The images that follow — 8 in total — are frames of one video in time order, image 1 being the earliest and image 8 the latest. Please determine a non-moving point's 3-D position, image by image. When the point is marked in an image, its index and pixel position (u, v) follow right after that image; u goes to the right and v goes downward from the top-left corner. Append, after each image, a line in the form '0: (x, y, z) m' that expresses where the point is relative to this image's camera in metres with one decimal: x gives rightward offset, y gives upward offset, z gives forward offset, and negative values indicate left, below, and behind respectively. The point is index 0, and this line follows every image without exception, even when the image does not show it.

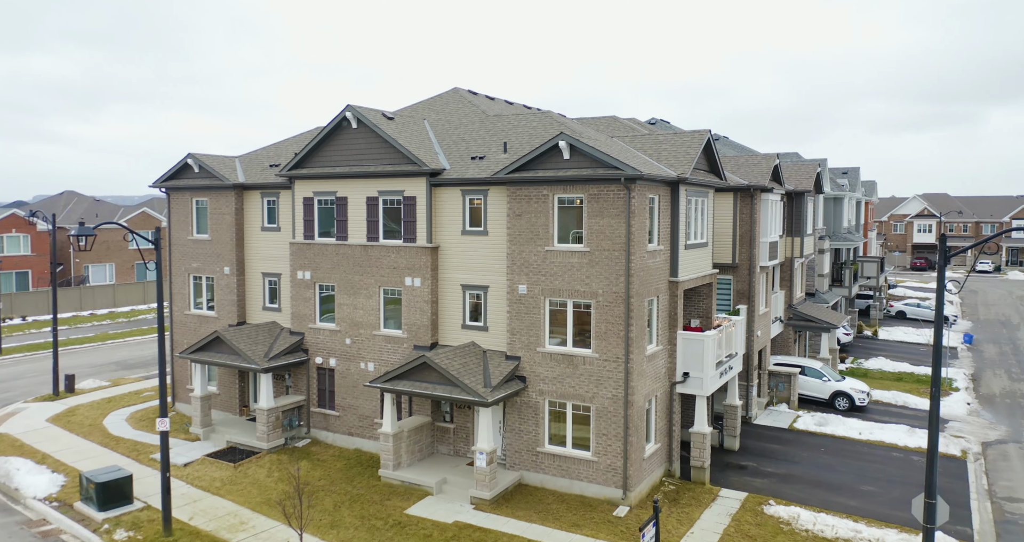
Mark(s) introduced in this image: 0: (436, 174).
0: (-1.8, +2.3, +16.6) m
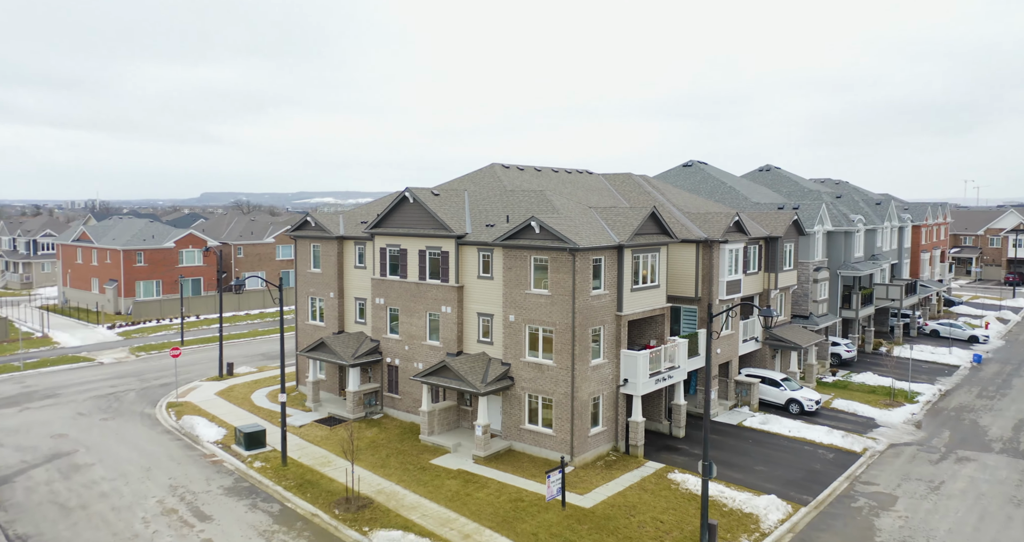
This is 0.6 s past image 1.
0: (-1.8, +1.2, +24.4) m
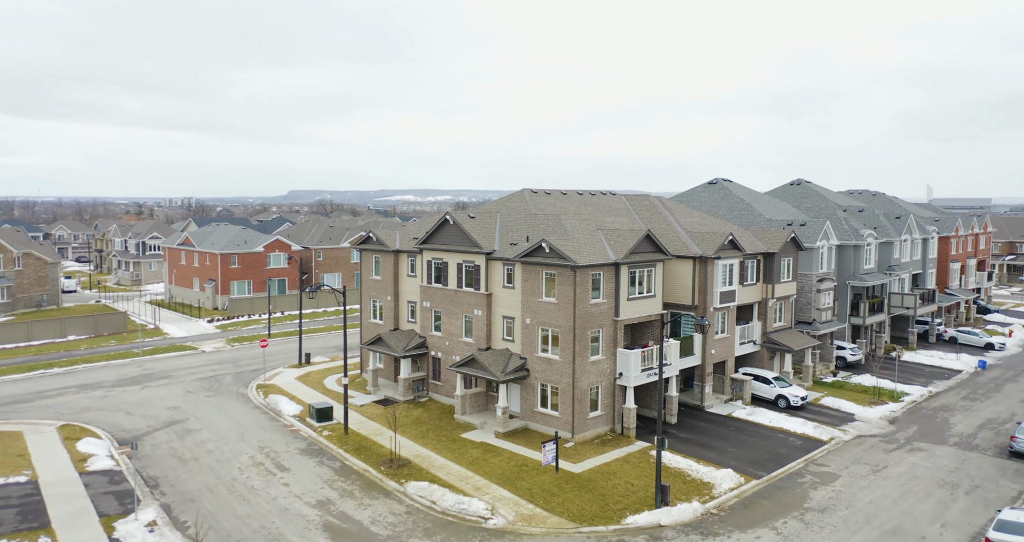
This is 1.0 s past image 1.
0: (-1.0, +0.8, +29.7) m
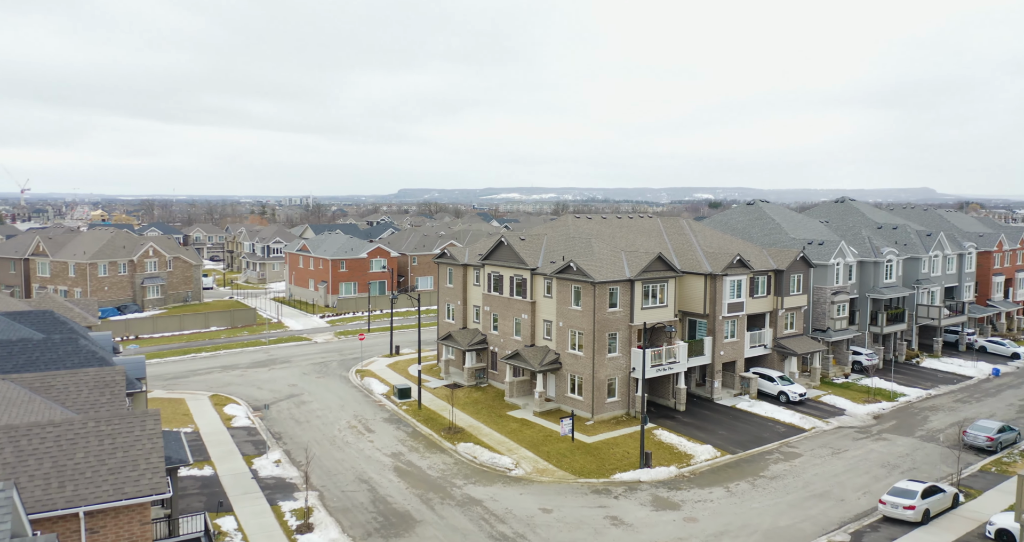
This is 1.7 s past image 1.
0: (+1.1, +0.1, +37.1) m
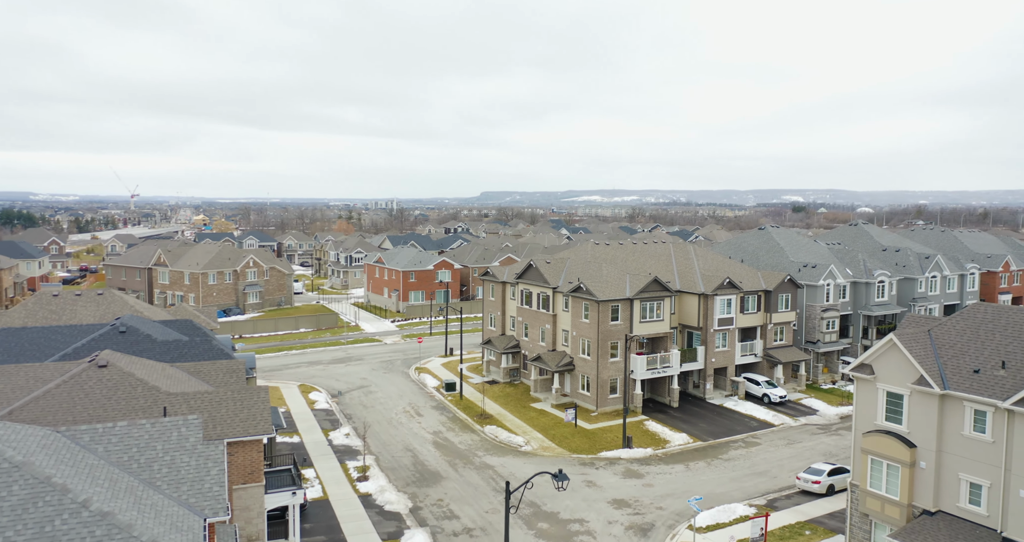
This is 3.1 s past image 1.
0: (+2.7, -1.1, +45.2) m
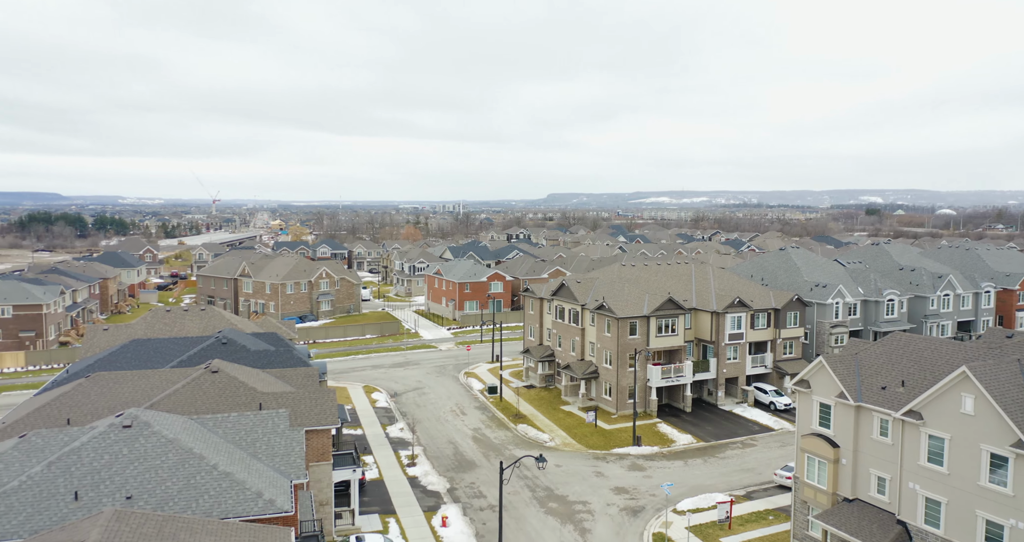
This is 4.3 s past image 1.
0: (+5.1, -2.4, +51.4) m
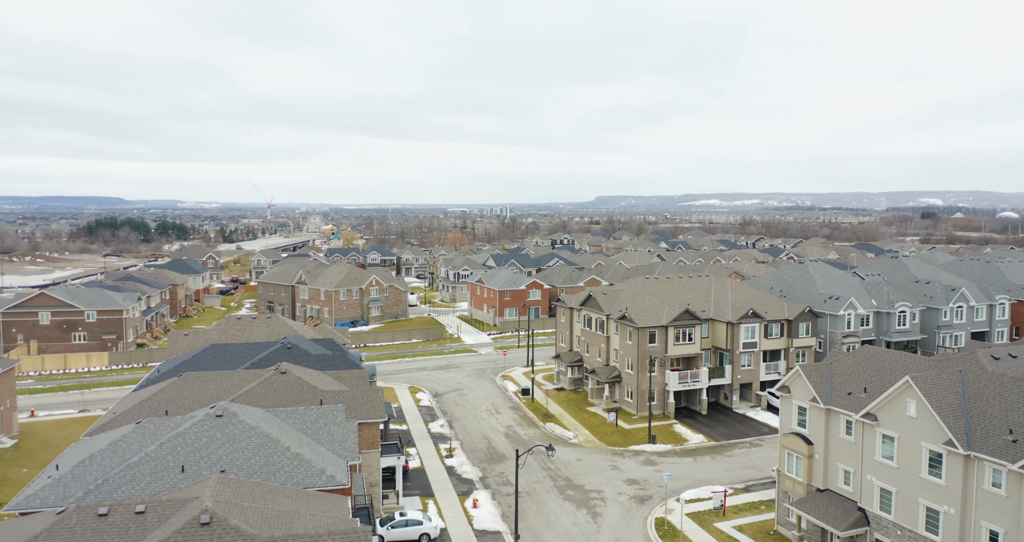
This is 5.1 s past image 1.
0: (+7.6, -3.5, +56.0) m
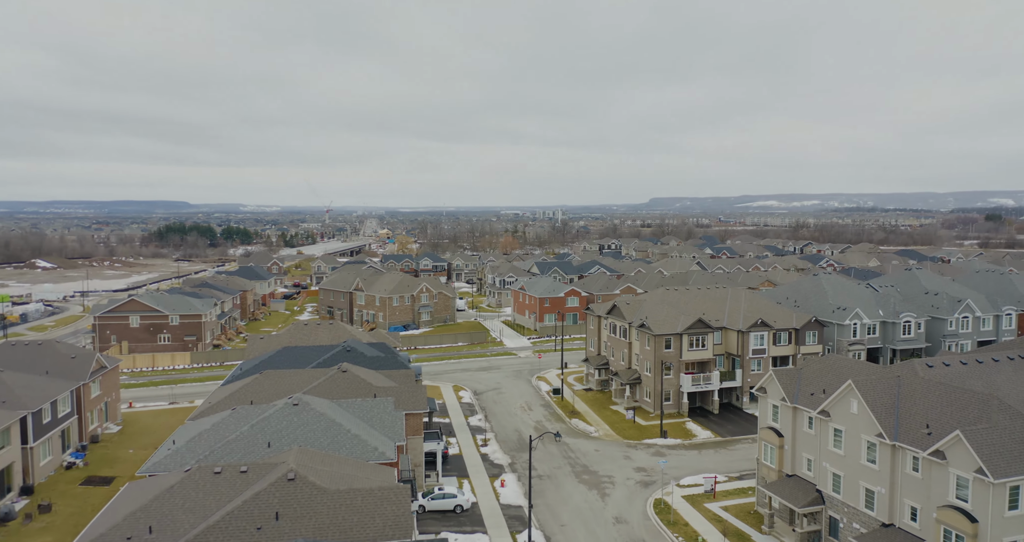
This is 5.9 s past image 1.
0: (+10.3, -4.5, +62.1) m
